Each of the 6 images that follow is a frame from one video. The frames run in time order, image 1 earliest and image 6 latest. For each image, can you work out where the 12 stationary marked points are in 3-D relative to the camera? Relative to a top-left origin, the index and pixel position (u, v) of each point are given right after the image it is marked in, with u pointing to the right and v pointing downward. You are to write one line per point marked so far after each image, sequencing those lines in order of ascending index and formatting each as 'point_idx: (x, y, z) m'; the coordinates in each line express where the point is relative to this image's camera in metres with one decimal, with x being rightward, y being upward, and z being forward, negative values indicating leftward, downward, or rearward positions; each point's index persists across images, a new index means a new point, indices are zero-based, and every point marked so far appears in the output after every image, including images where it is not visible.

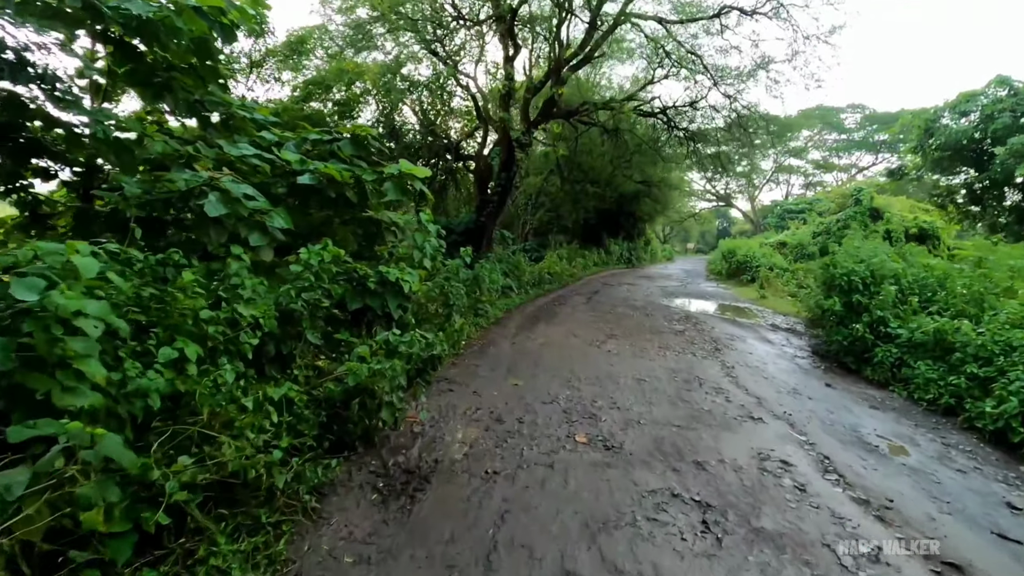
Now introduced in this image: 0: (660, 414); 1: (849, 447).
0: (+1.2, -1.0, +4.2) m
1: (+2.5, -1.2, +3.9) m
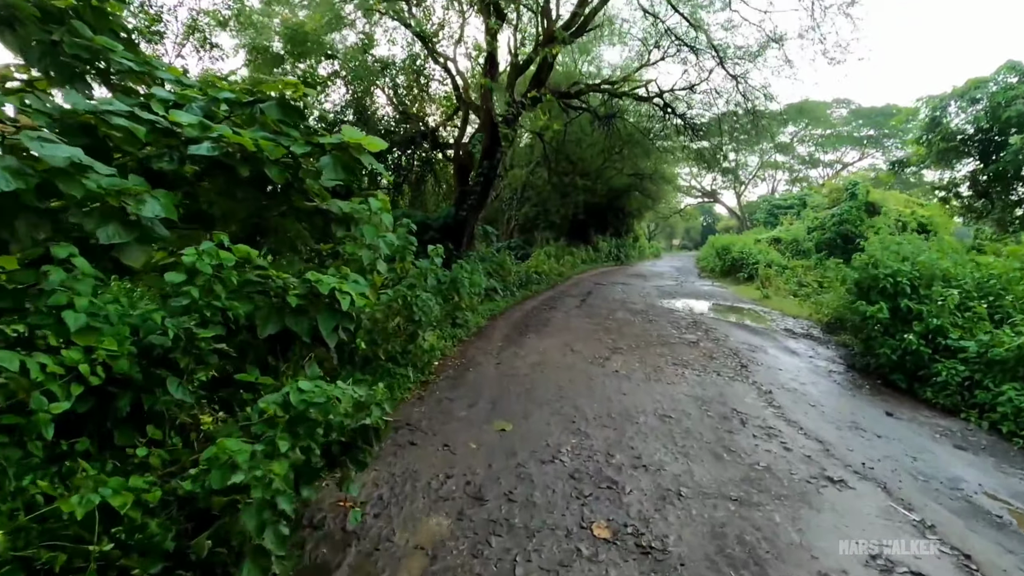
0: (+1.1, -1.1, +3.0) m
1: (+2.4, -1.2, +2.8) m
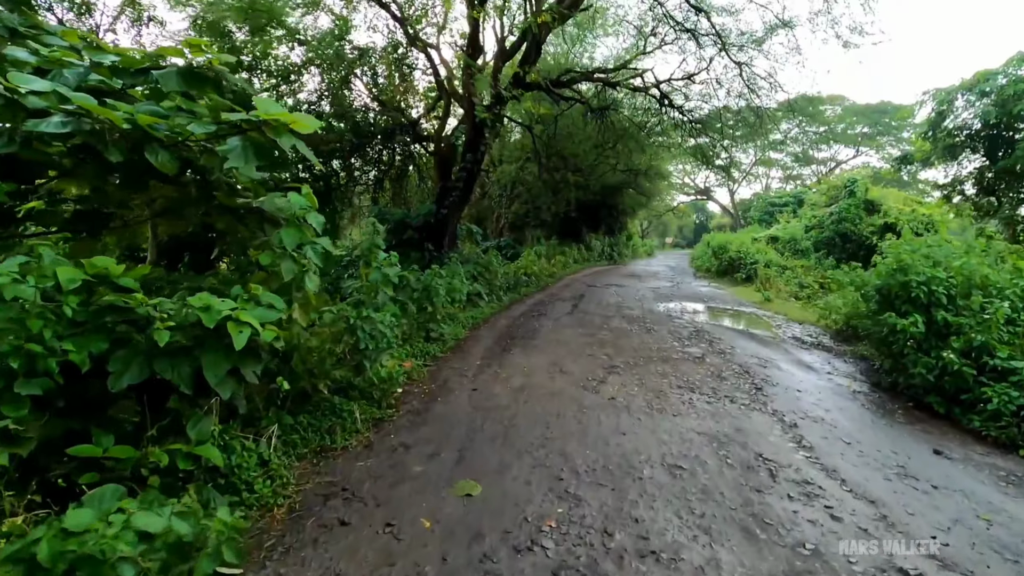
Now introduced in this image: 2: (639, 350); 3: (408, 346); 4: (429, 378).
0: (+0.9, -1.2, +2.2) m
1: (+2.3, -1.4, +2.0) m
2: (+1.5, -0.7, +6.2) m
3: (-1.1, -0.6, +5.6) m
4: (-0.7, -0.8, +4.8) m
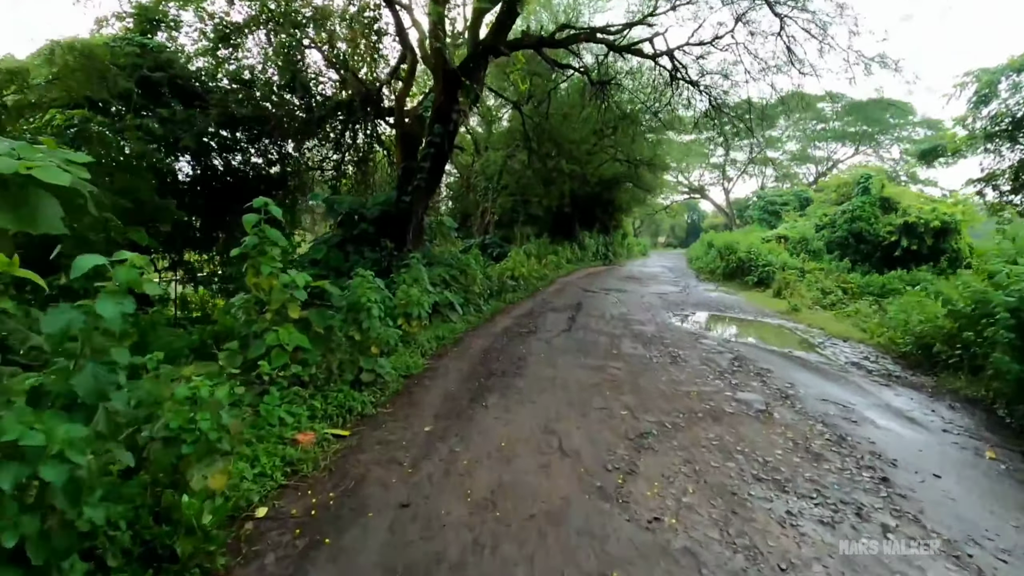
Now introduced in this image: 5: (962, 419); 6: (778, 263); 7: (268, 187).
0: (+0.8, -1.3, +0.2) m
1: (+2.2, -1.5, +0.1) m
2: (+1.3, -0.9, +4.2) m
3: (-1.3, -0.7, +3.6) m
4: (-0.9, -0.9, +2.7) m
5: (+4.0, -1.2, +4.7) m
6: (+8.3, +0.8, +16.6) m
7: (-4.8, +2.1, +10.7) m
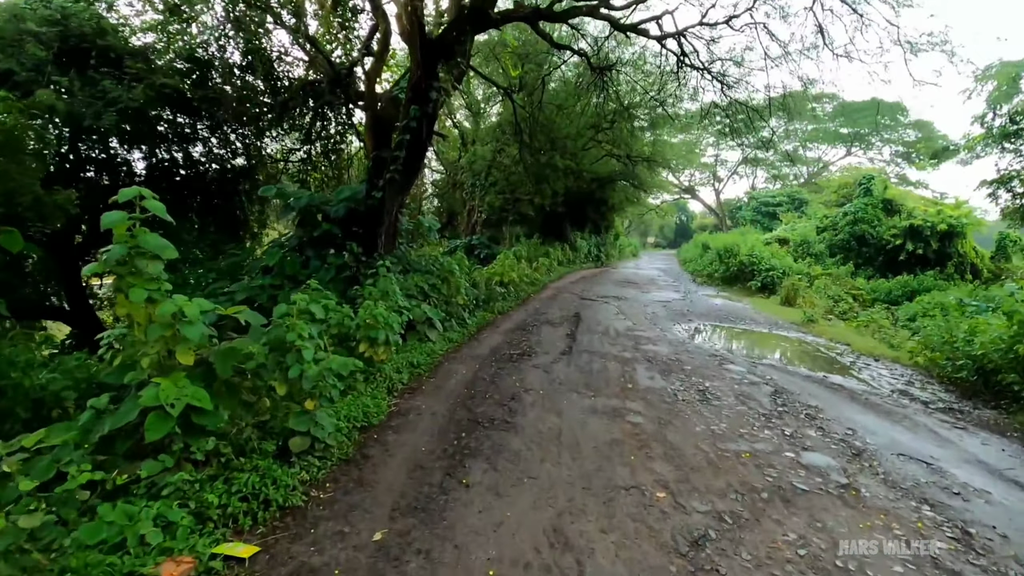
0: (+0.8, -1.5, -0.9) m
1: (+2.2, -1.7, -1.0) m
2: (+1.2, -1.0, +3.1) m
3: (-1.3, -0.9, +2.4) m
4: (-0.9, -1.1, +1.6) m
5: (+3.9, -1.3, +3.7) m
6: (+8.0, +0.6, +15.7) m
7: (-5.0, +1.9, +9.5) m
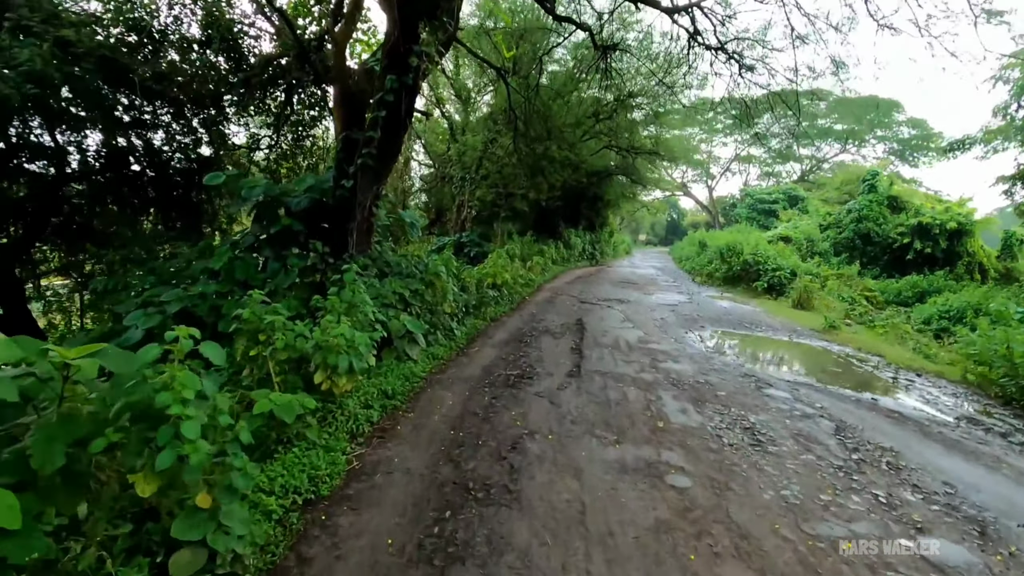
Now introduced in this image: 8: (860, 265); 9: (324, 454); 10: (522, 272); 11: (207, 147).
0: (+0.9, -1.6, -1.9) m
1: (+2.3, -1.8, -2.0) m
2: (+1.3, -1.1, +2.2) m
3: (-1.3, -1.0, +1.4) m
4: (-0.9, -1.2, +0.6) m
5: (+3.9, -1.4, +2.7) m
6: (+7.8, +0.6, +14.8) m
7: (-5.1, +1.9, +8.4) m
8: (+11.7, +0.8, +17.7) m
9: (-1.1, -0.9, +3.0) m
10: (+0.2, +0.3, +11.8) m
11: (-4.9, +2.2, +8.2) m
